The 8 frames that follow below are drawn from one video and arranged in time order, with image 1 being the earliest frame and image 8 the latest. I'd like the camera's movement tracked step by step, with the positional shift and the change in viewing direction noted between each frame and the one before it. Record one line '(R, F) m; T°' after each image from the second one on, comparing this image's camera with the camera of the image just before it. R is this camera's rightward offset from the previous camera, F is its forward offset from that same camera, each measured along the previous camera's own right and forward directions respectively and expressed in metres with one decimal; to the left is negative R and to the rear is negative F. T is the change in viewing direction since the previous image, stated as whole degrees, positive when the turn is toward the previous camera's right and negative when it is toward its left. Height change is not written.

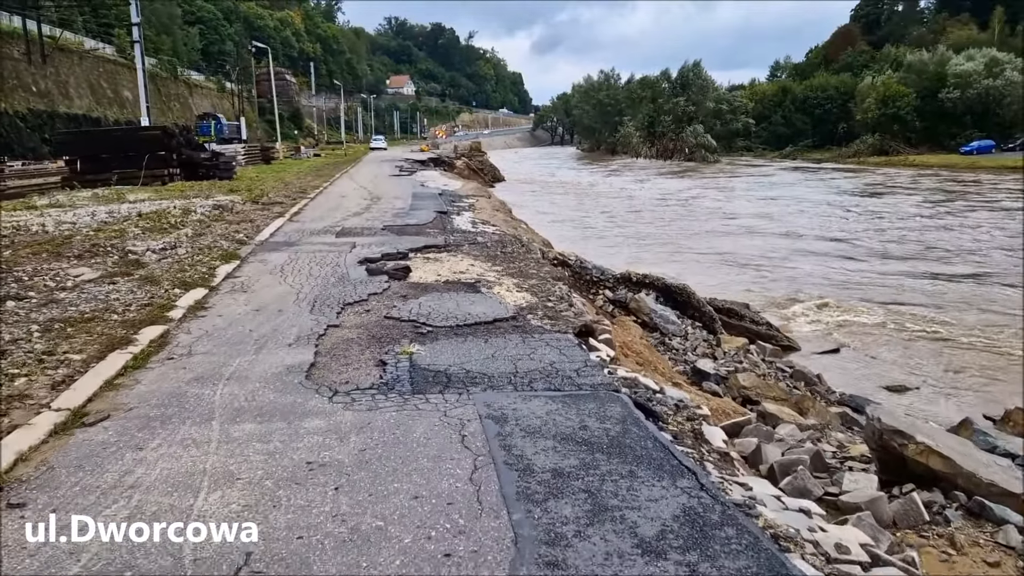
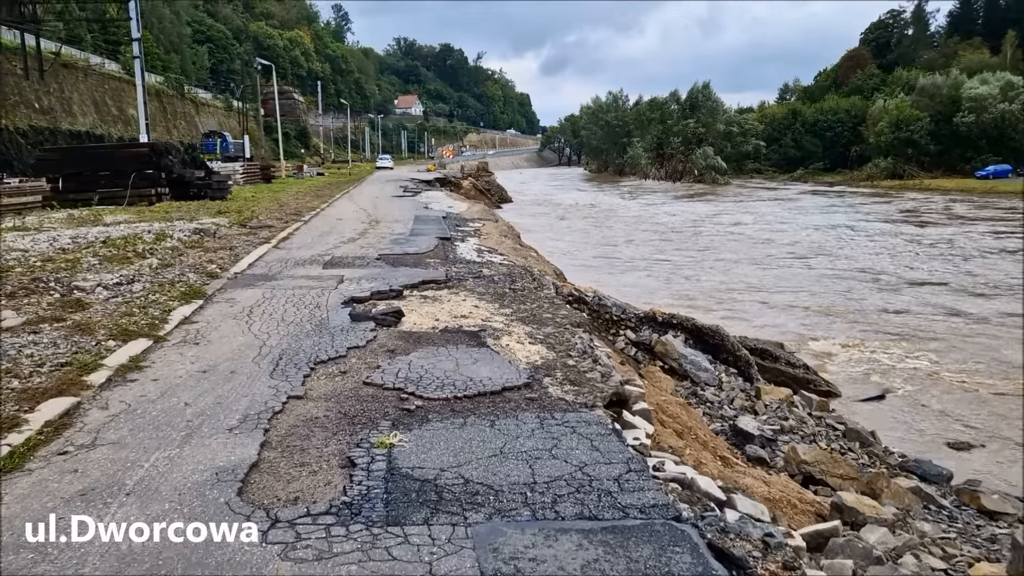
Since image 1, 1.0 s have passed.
(0.0, +1.2) m; 0°
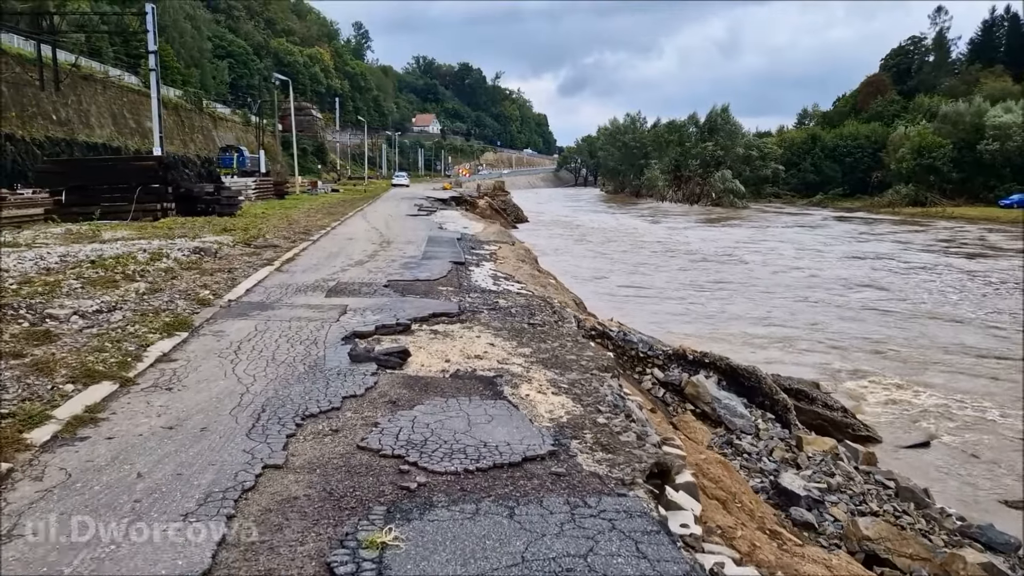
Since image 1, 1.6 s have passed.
(-0.1, +0.7) m; -1°
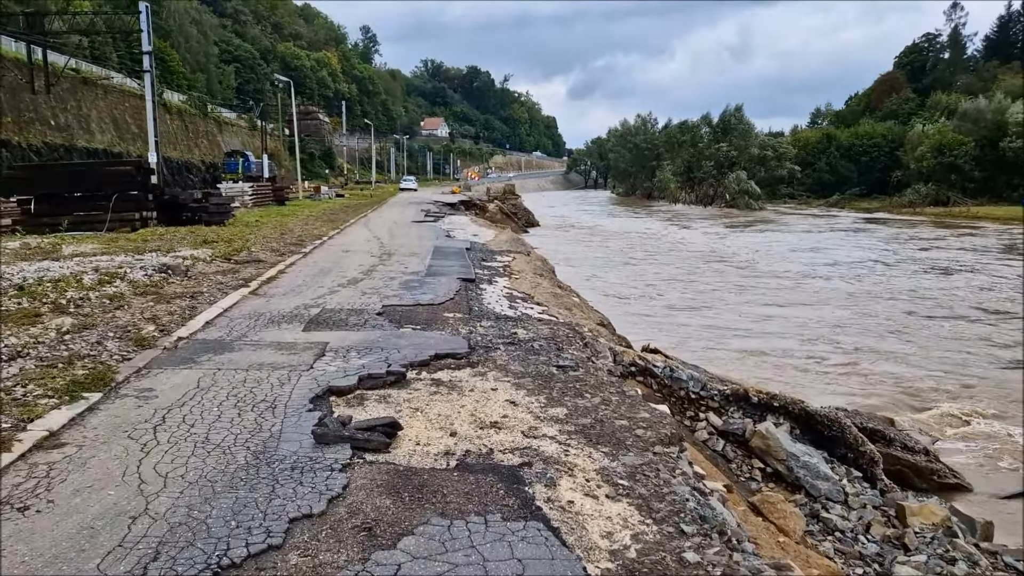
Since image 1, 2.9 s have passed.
(-0.1, +1.7) m; -1°
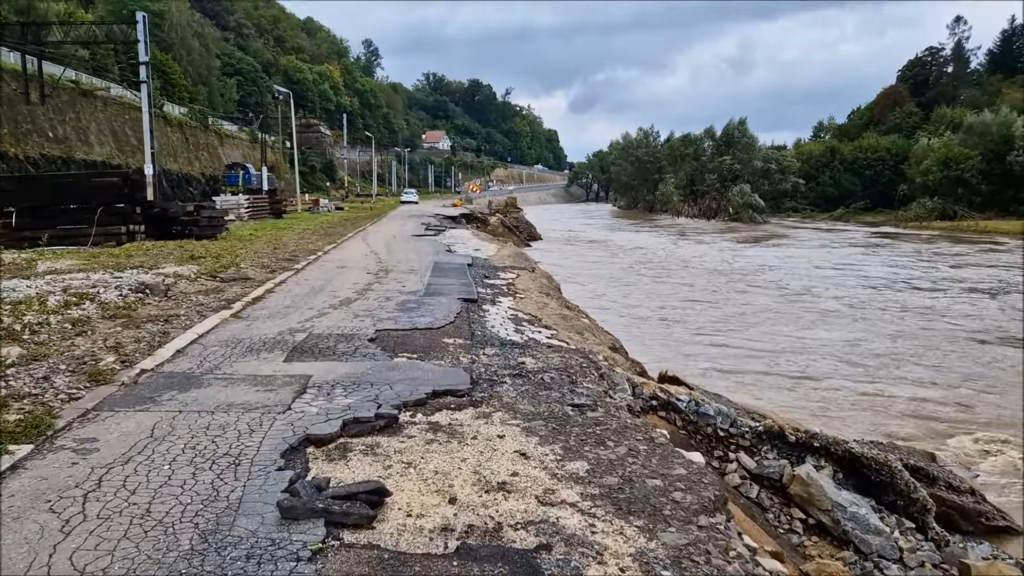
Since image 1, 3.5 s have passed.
(-0.1, +0.8) m; 0°
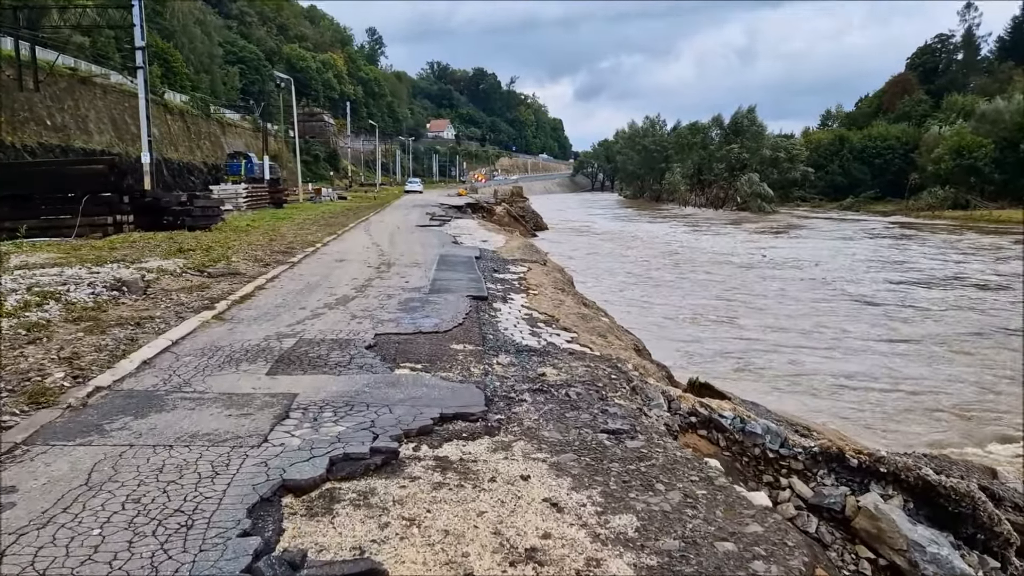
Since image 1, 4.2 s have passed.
(-0.1, +0.9) m; 0°
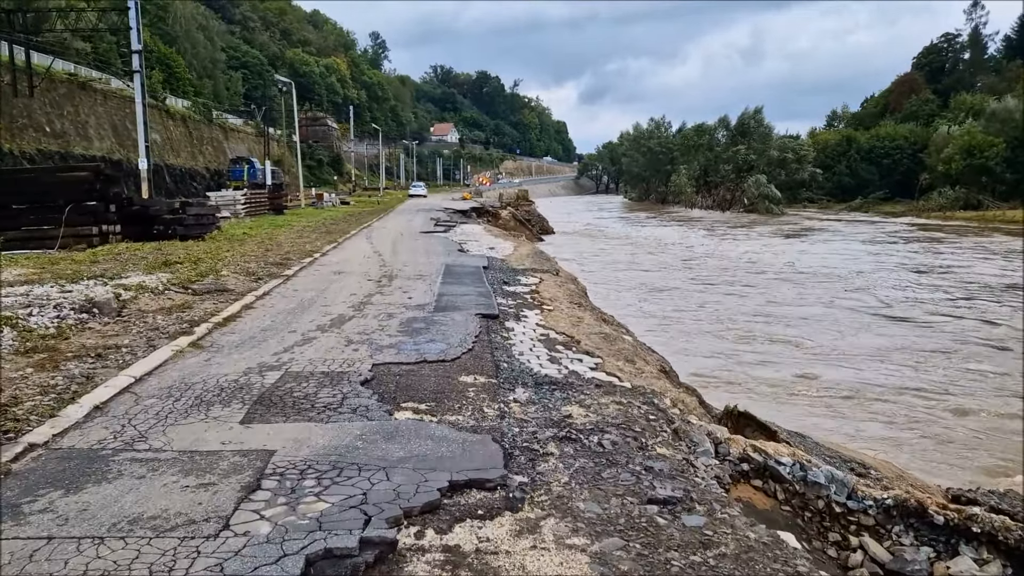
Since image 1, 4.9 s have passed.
(-0.1, +0.9) m; 0°
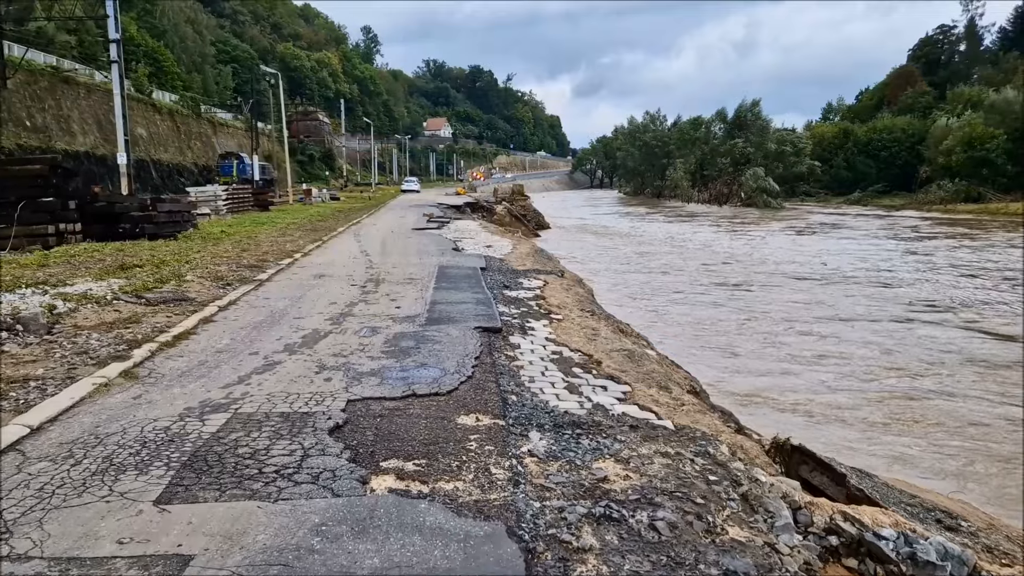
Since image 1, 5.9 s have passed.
(-0.1, +1.2) m; 0°
